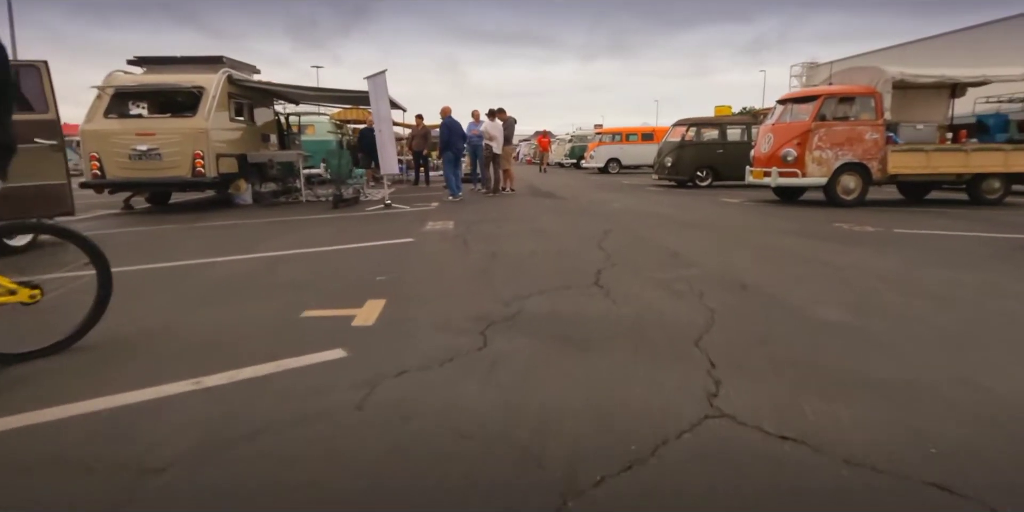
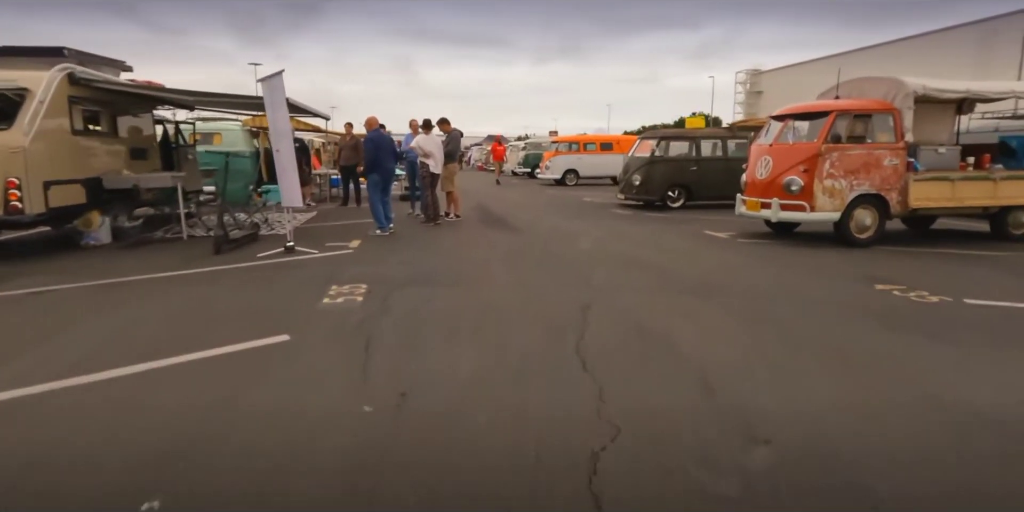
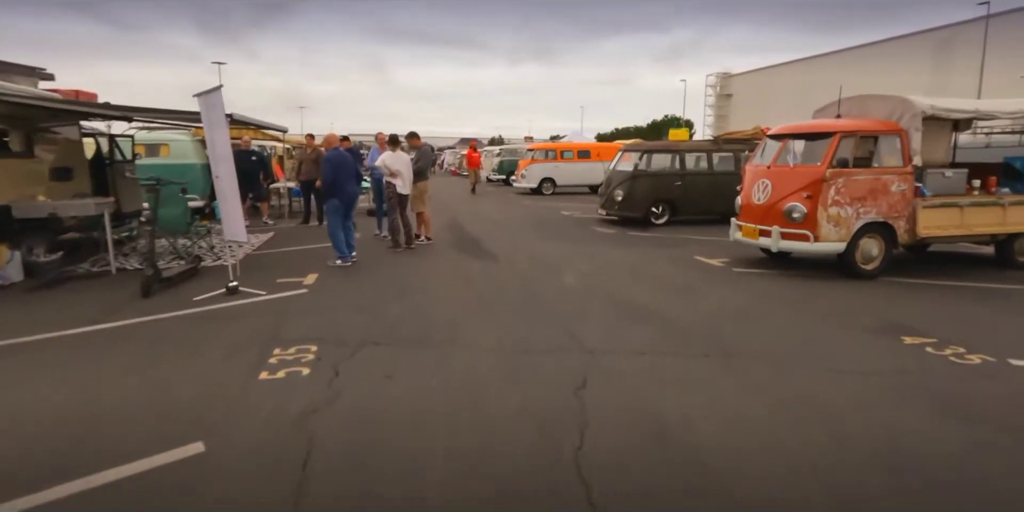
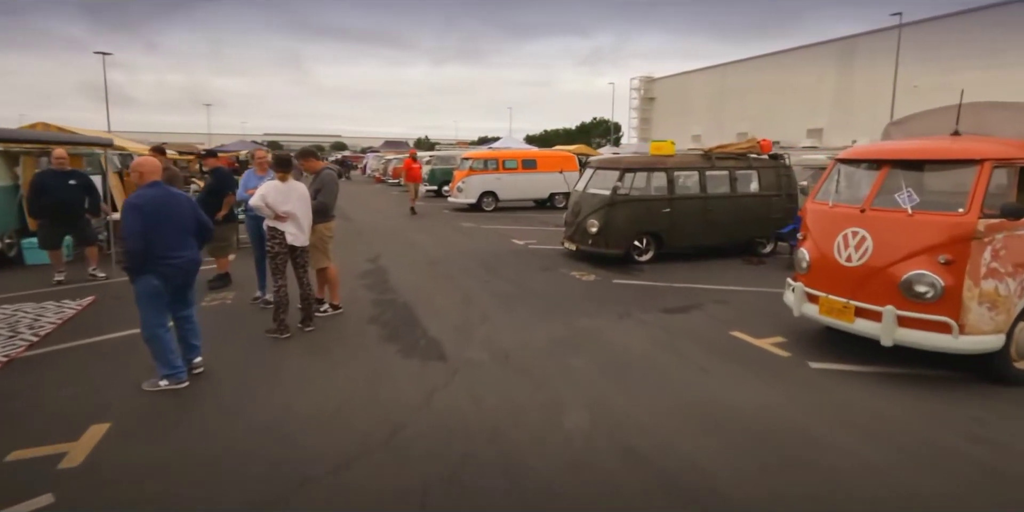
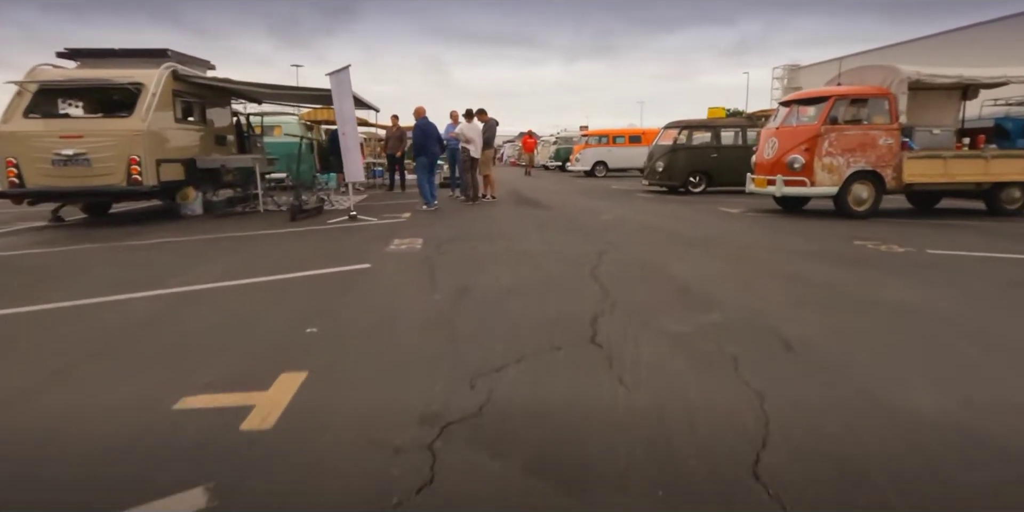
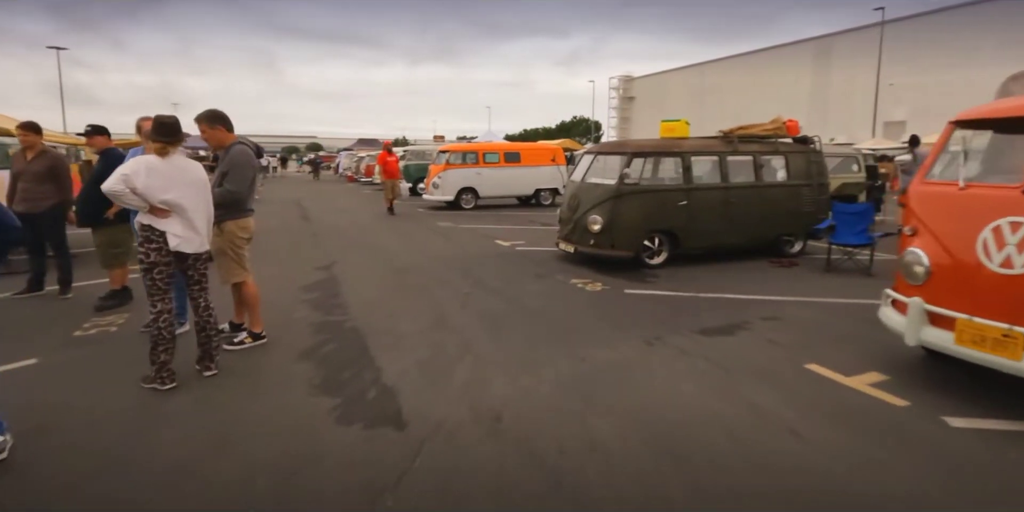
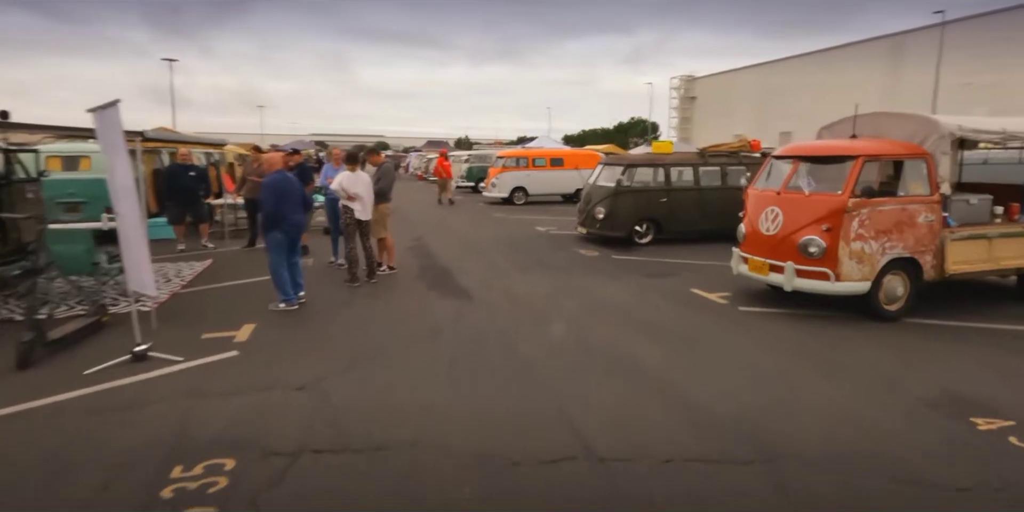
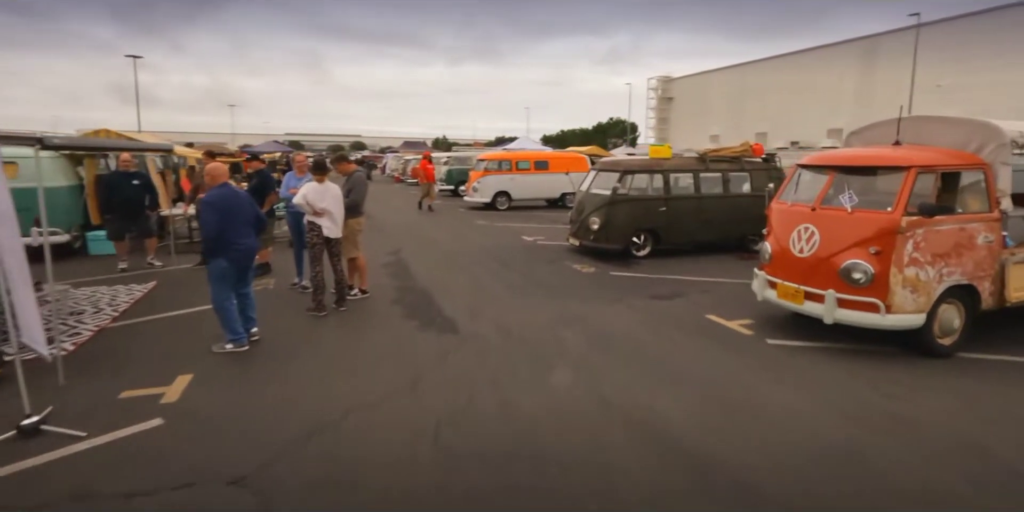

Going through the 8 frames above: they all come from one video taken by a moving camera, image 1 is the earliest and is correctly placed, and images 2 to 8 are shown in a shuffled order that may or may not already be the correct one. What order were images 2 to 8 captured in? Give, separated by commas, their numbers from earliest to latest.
5, 2, 3, 7, 8, 4, 6
